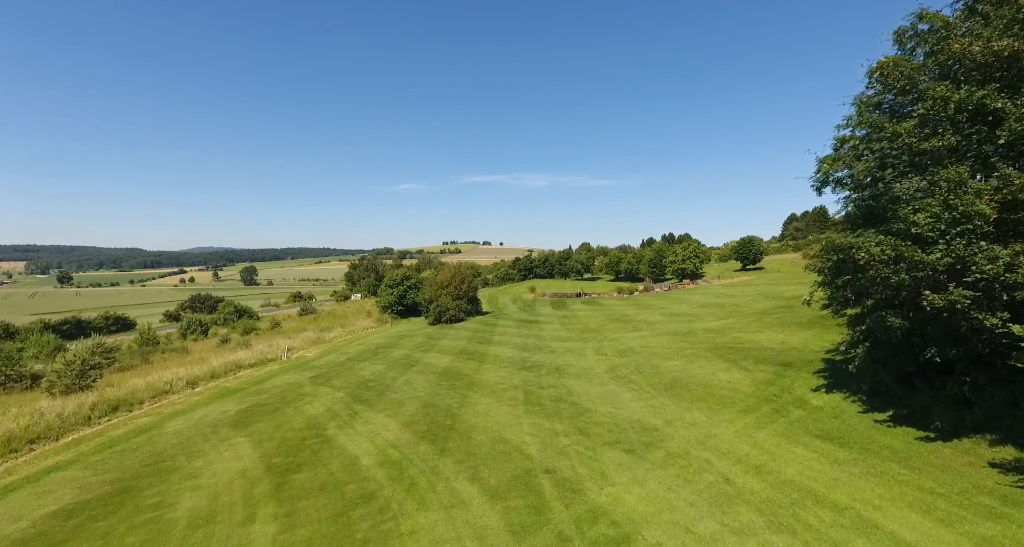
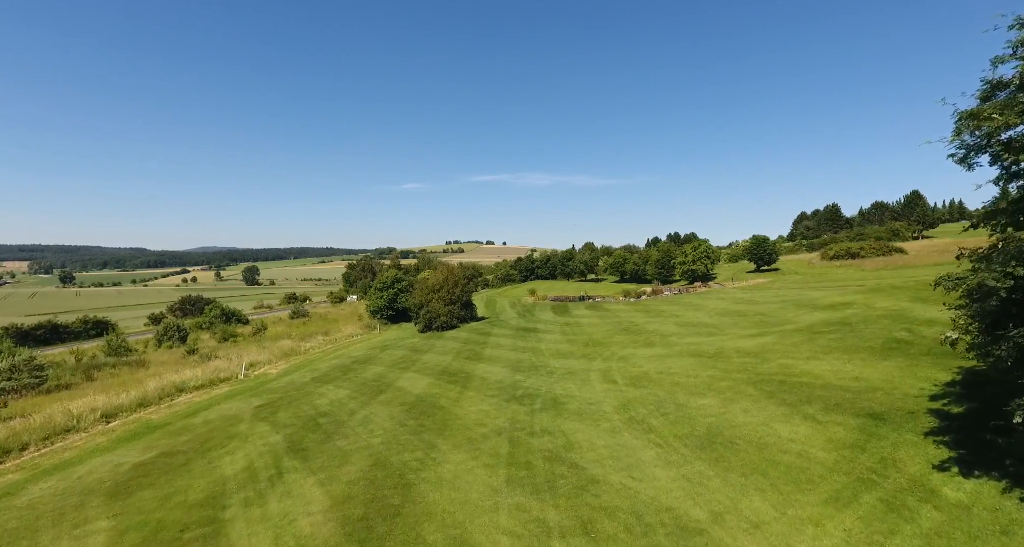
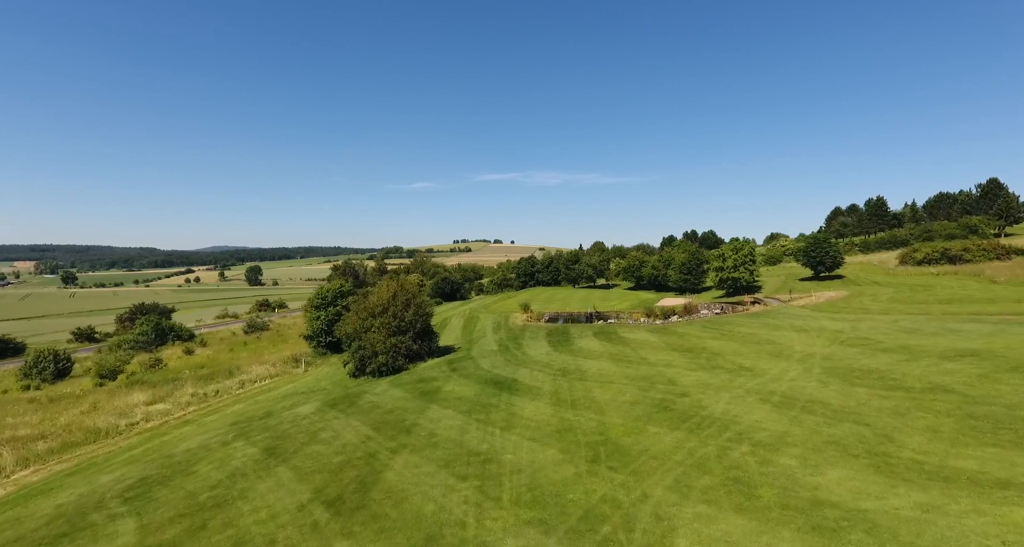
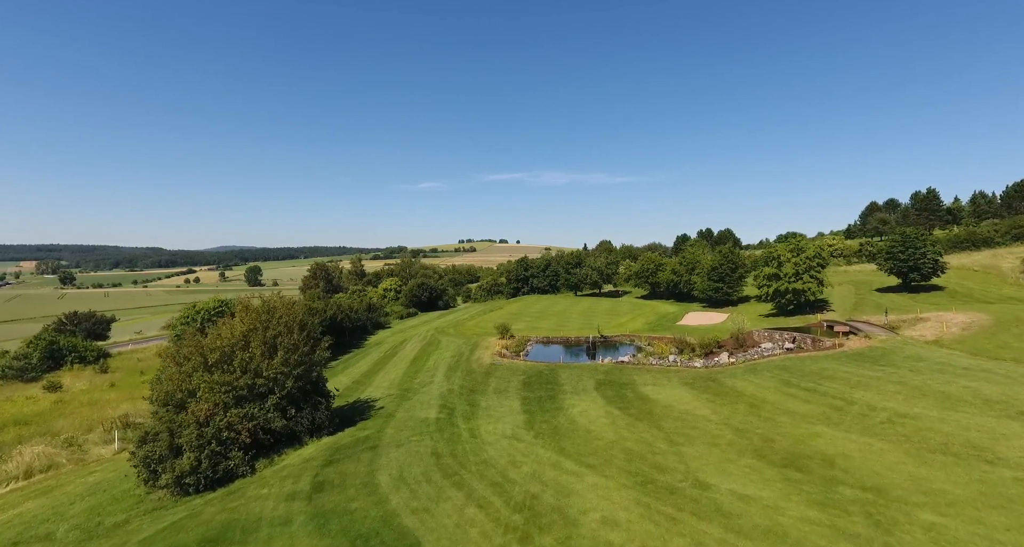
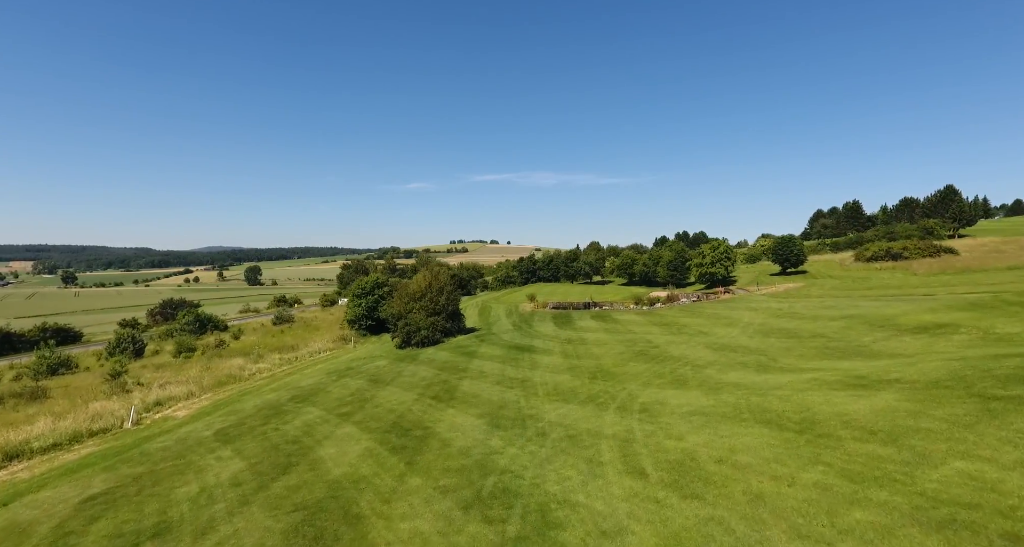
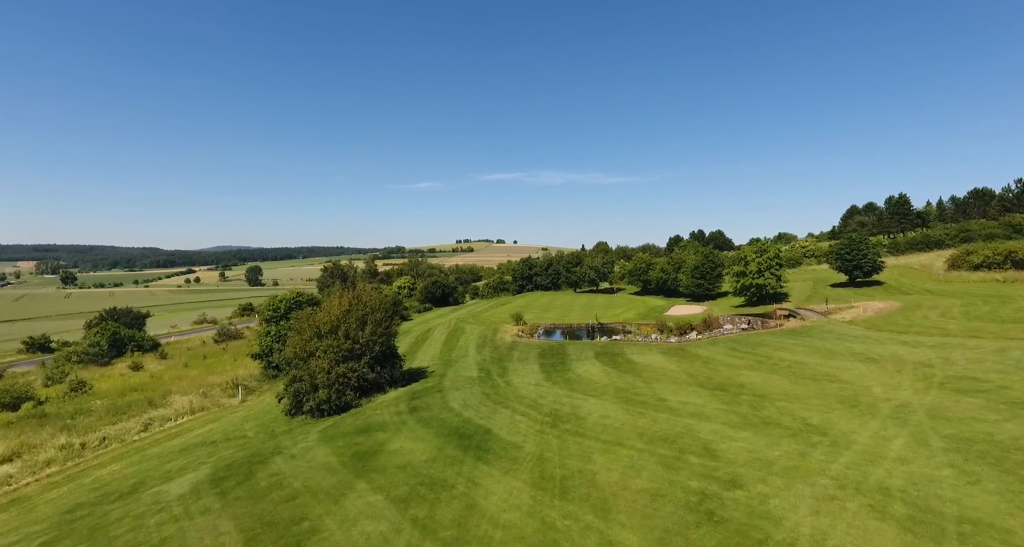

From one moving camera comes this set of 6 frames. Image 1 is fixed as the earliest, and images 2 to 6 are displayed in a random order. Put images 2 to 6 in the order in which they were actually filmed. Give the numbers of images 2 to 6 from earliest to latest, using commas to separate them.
2, 5, 3, 6, 4
